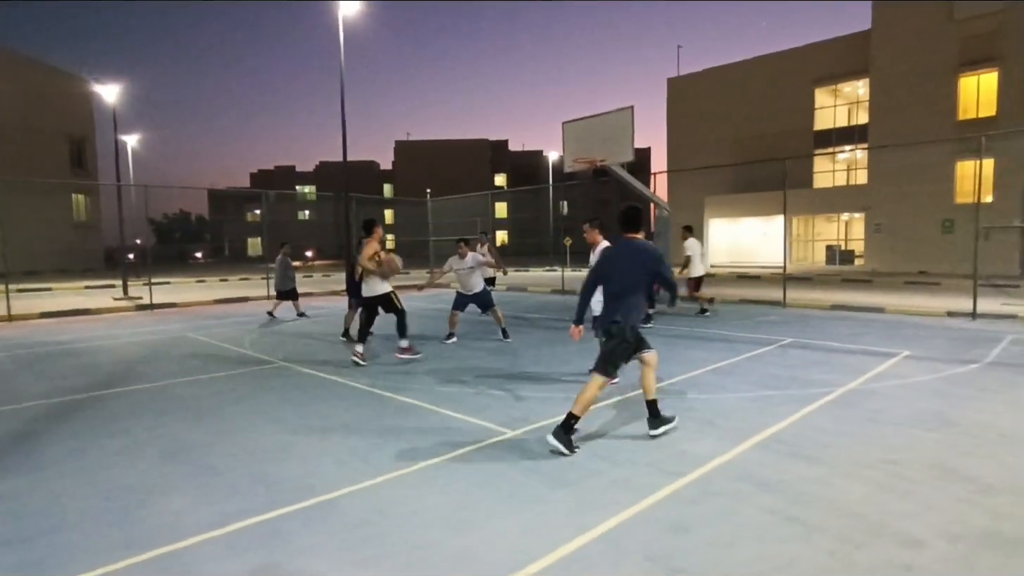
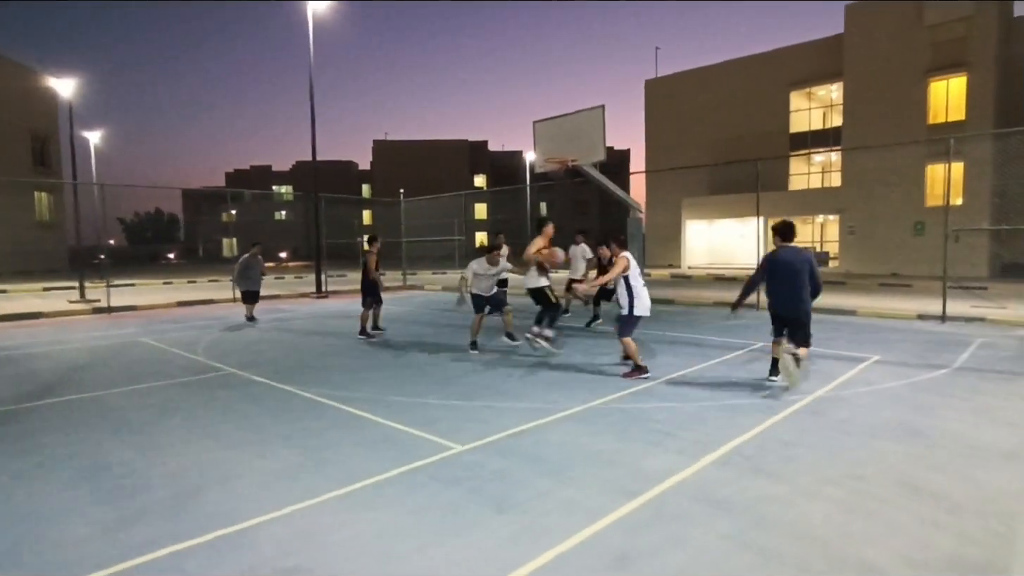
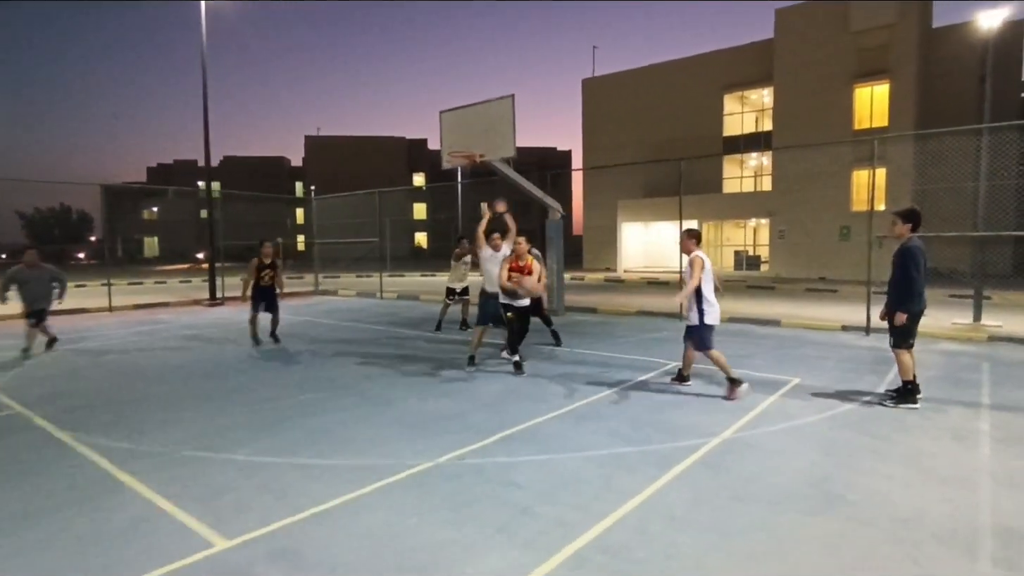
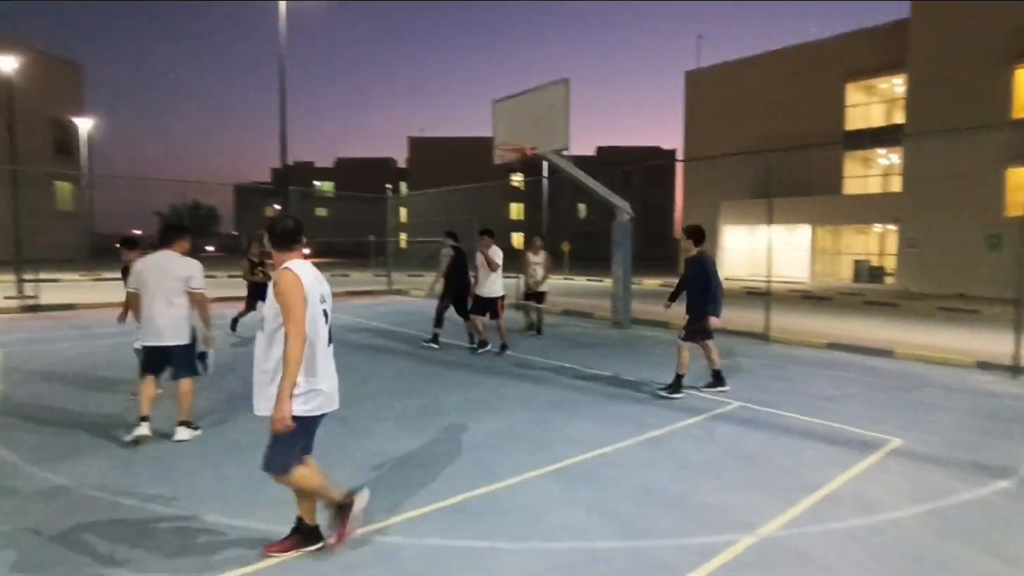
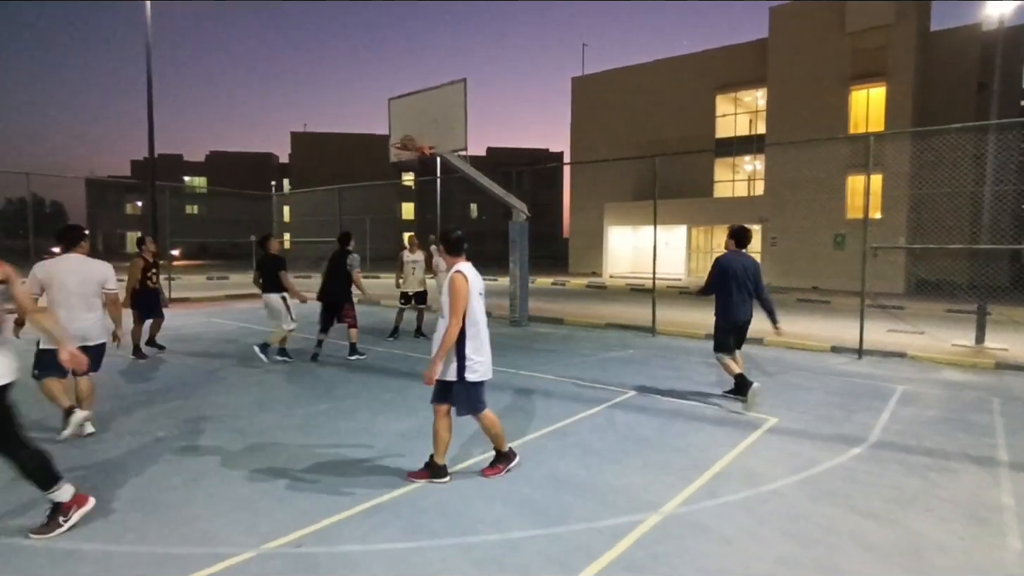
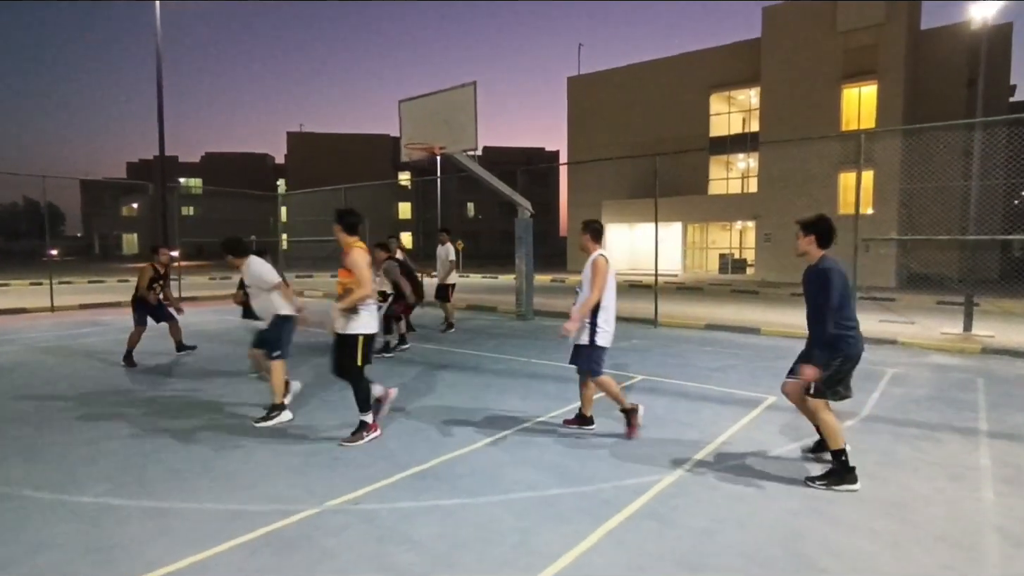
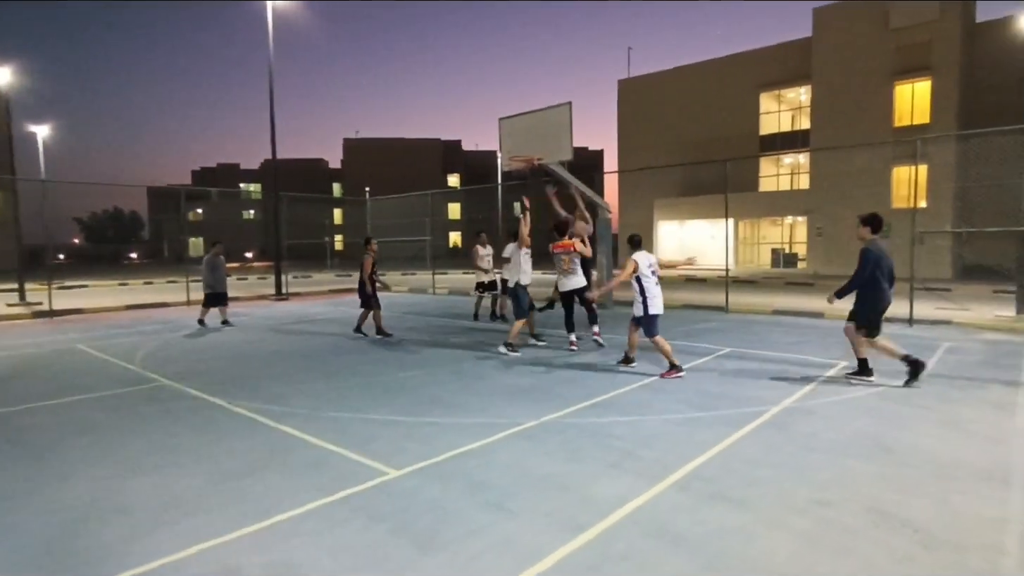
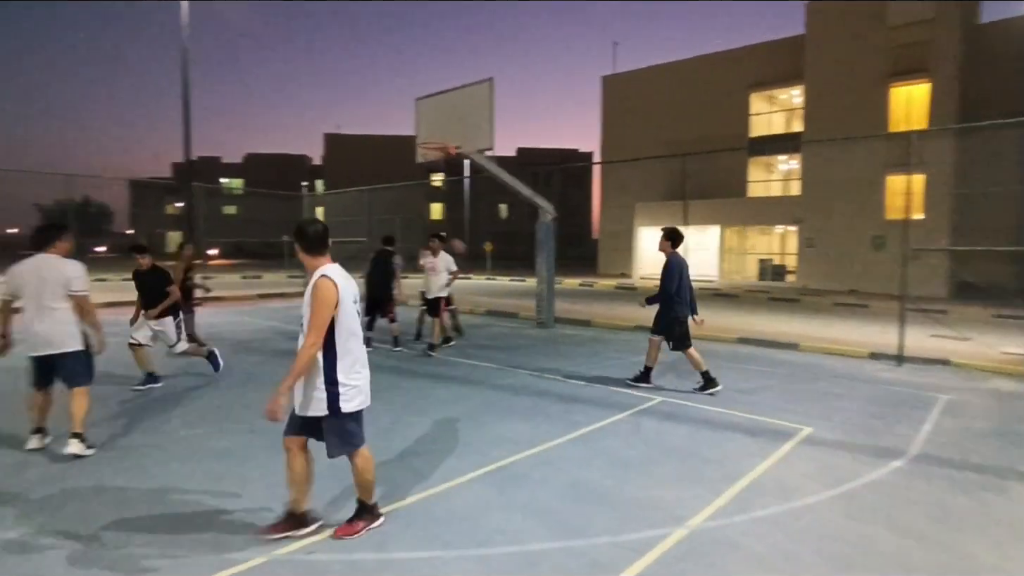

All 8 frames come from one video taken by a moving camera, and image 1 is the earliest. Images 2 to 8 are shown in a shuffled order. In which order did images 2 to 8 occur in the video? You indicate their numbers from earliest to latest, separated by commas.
2, 7, 3, 6, 5, 8, 4
